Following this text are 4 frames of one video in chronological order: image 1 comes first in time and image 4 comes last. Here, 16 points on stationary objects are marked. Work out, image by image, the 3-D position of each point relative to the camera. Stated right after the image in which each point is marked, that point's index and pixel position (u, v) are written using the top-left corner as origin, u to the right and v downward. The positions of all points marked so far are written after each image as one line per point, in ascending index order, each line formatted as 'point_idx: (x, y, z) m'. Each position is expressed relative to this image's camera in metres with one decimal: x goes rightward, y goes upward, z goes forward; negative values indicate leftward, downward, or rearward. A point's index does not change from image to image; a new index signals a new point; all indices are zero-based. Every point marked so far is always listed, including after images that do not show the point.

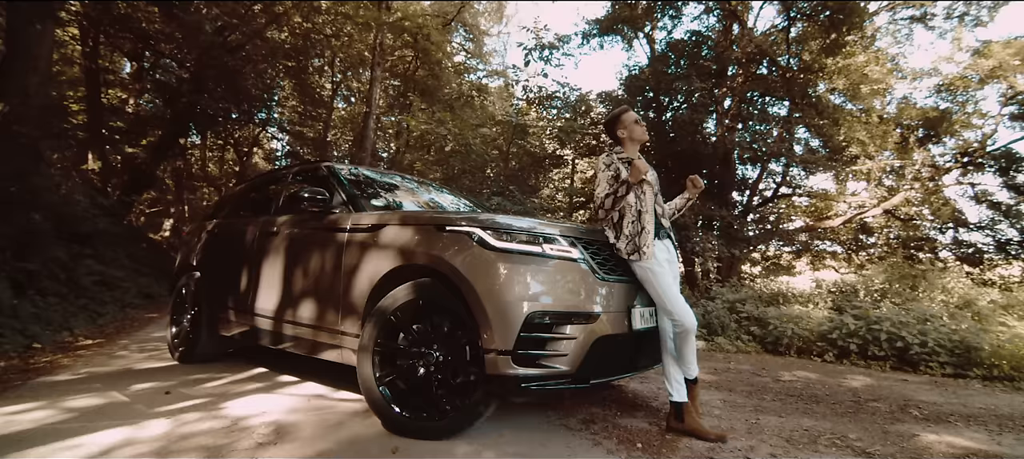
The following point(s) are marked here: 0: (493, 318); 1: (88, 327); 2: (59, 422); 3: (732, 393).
0: (-0.1, -0.4, +2.3) m
1: (-5.2, -1.2, +6.3) m
2: (-2.3, -1.0, +2.6) m
3: (+1.6, -1.2, +3.7) m
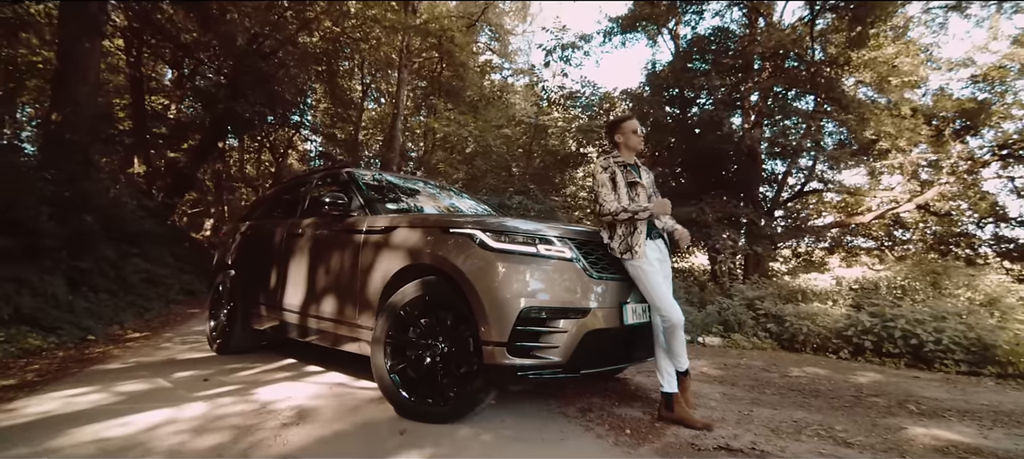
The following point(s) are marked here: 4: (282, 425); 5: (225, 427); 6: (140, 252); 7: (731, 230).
0: (-0.1, -0.4, +2.5) m
1: (-5.0, -1.2, +6.8) m
2: (-2.3, -1.0, +3.0) m
3: (+1.7, -1.2, +3.8) m
4: (-1.2, -1.0, +2.6) m
5: (-1.4, -1.0, +2.6) m
6: (-6.0, -0.4, +8.4) m
7: (+4.1, 0.0, +9.5) m
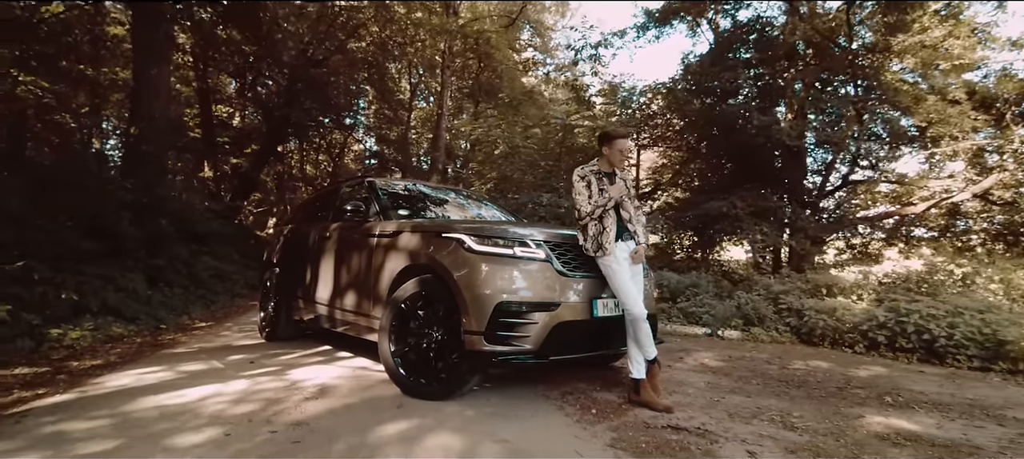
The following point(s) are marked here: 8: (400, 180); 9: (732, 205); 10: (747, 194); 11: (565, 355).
0: (-0.2, -0.4, +2.9) m
1: (-4.6, -1.2, +7.6) m
2: (-2.4, -1.1, +3.6) m
3: (+1.7, -1.2, +4.1) m
4: (-1.3, -1.0, +3.1) m
5: (-1.5, -1.0, +3.1) m
6: (-5.5, -0.4, +9.3) m
7: (+4.6, +0.1, +9.4) m
8: (-1.0, +0.4, +4.7) m
9: (+4.1, +0.5, +9.5) m
10: (+4.5, +0.7, +9.7) m
11: (+0.3, -0.7, +3.0) m
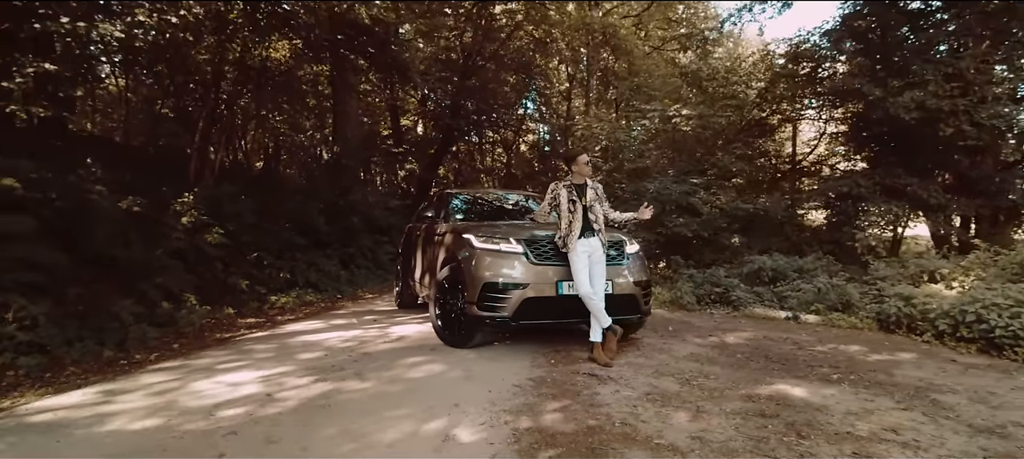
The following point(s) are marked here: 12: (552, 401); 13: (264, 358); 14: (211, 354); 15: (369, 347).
0: (-0.3, -0.5, +4.3) m
1: (-2.8, -1.1, +10.2) m
2: (-2.1, -1.1, +5.7) m
3: (+1.9, -1.1, +4.7) m
4: (-1.2, -1.1, +4.8) m
5: (-1.5, -1.1, +4.9) m
6: (-3.1, -0.2, +12.1) m
7: (+6.5, +0.5, +8.6) m
8: (-0.4, +0.5, +6.1) m
9: (+6.0, +0.8, +8.9) m
10: (+6.4, +1.0, +8.9) m
11: (+0.2, -0.7, +4.2) m
12: (+0.2, -1.0, +3.0) m
13: (-2.0, -1.0, +4.1) m
14: (-2.6, -1.1, +4.4) m
15: (-1.3, -1.1, +4.6) m
